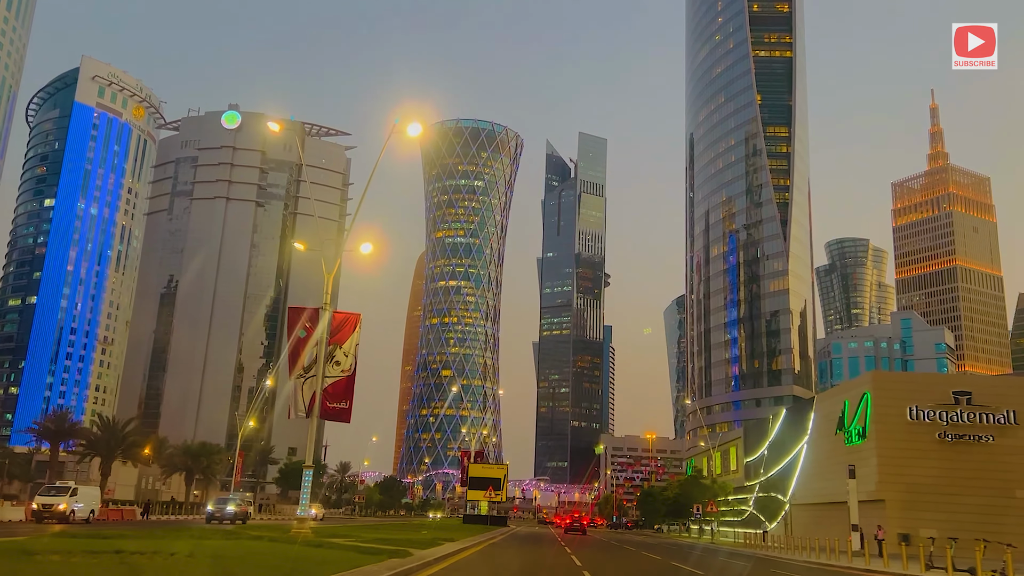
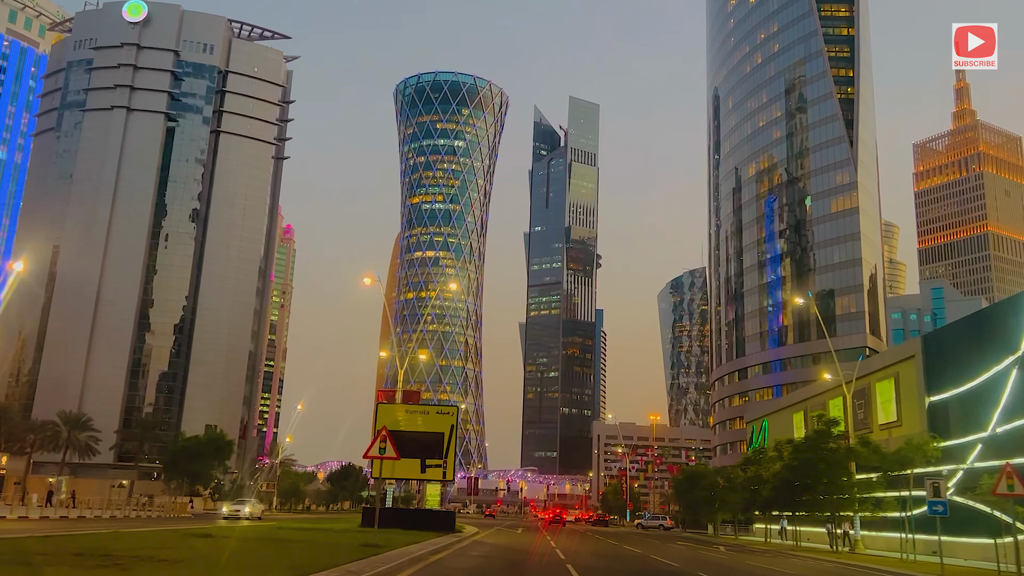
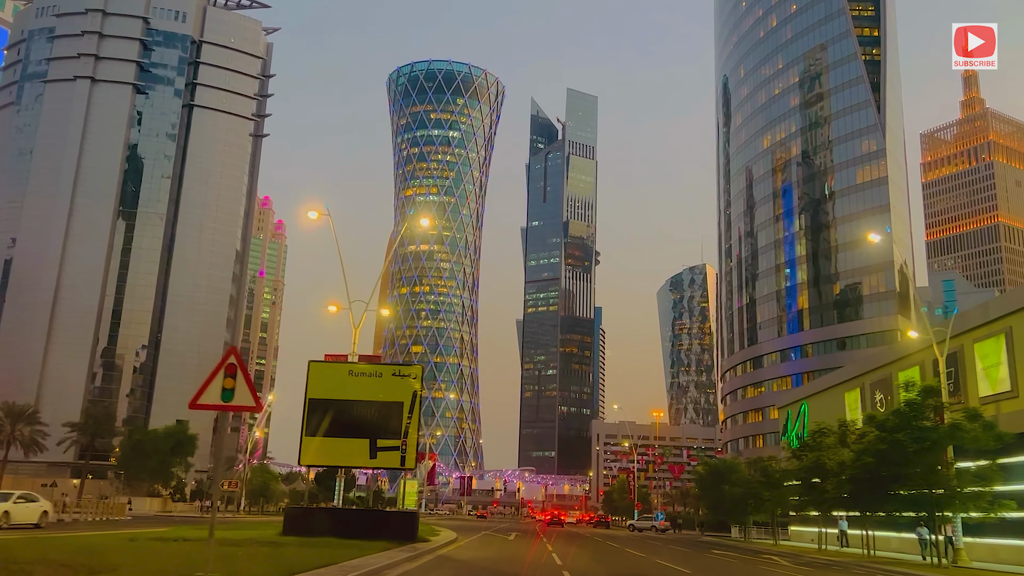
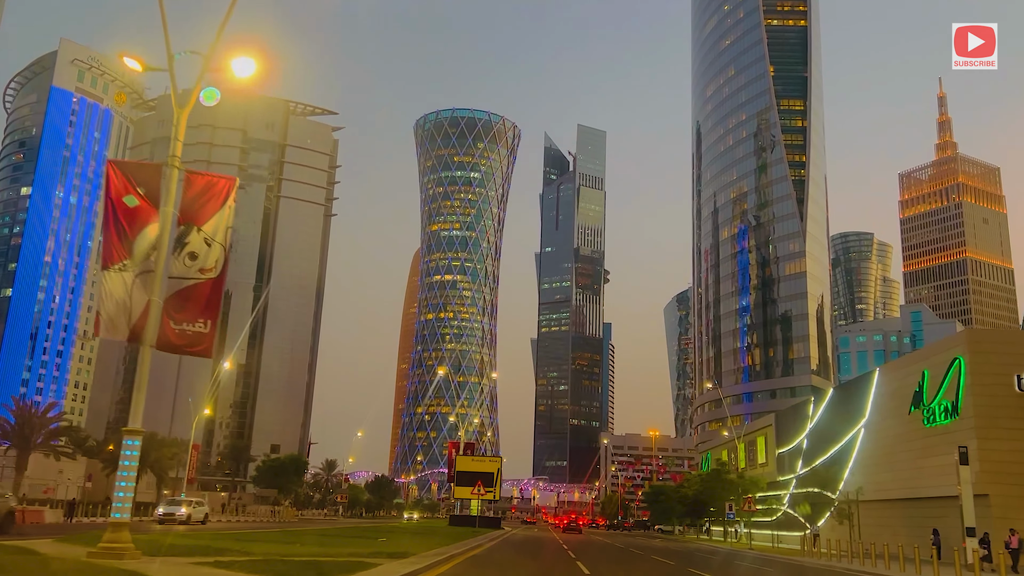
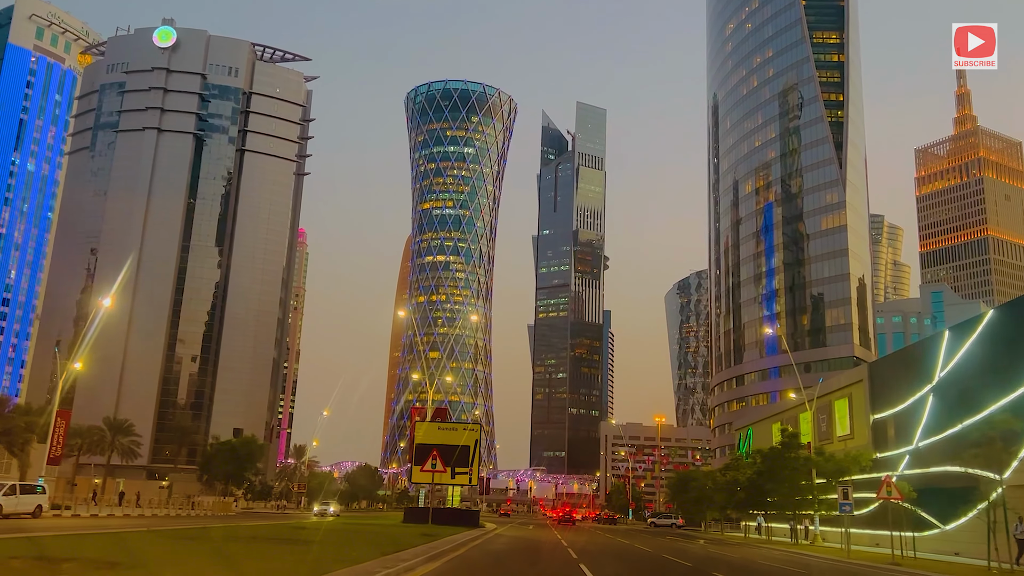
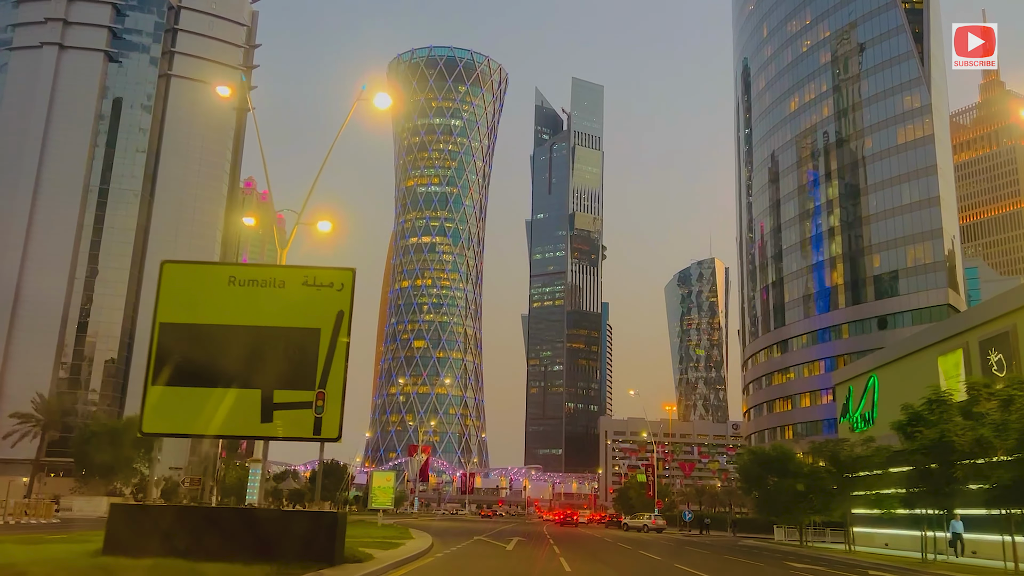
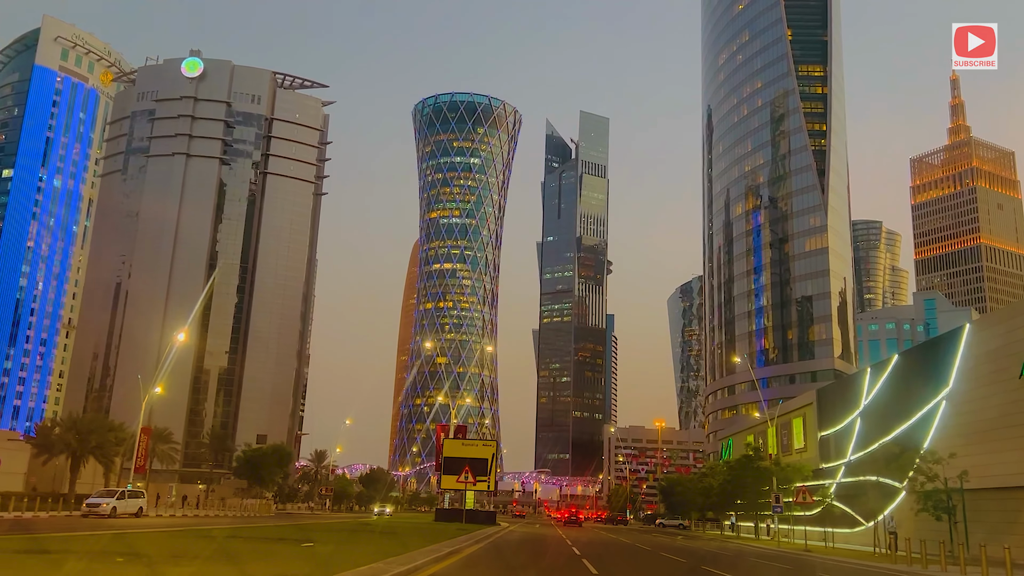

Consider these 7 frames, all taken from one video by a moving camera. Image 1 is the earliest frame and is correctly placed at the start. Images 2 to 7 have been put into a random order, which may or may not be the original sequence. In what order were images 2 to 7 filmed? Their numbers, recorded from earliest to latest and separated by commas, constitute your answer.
4, 7, 5, 2, 3, 6
